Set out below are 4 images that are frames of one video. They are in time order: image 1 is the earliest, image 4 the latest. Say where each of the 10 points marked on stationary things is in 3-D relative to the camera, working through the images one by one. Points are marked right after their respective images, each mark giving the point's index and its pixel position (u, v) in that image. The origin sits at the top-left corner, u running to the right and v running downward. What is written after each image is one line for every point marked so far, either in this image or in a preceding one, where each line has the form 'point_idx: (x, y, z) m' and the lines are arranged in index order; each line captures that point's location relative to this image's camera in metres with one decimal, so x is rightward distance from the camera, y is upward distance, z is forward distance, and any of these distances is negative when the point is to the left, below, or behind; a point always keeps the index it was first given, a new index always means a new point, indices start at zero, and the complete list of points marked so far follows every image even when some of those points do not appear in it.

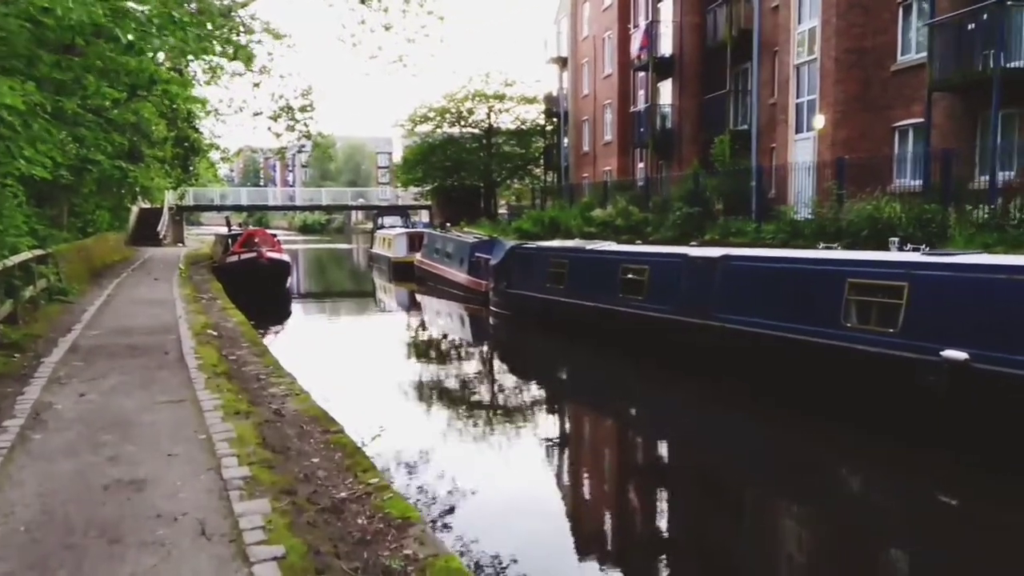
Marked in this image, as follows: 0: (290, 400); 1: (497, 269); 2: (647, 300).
0: (-1.7, -0.8, +6.3) m
1: (-0.3, +0.4, +16.6) m
2: (+1.9, -0.2, +11.5) m
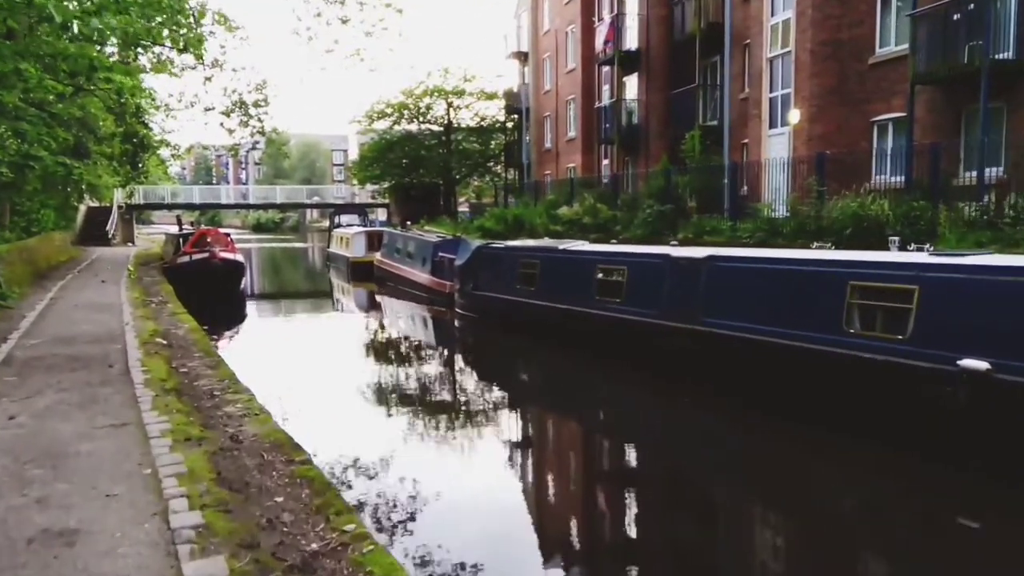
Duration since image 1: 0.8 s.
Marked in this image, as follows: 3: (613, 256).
0: (-1.7, -0.9, +5.6) m
1: (-0.9, +0.3, +15.9) m
2: (+1.5, -0.2, +11.0) m
3: (+1.4, +0.4, +11.4) m
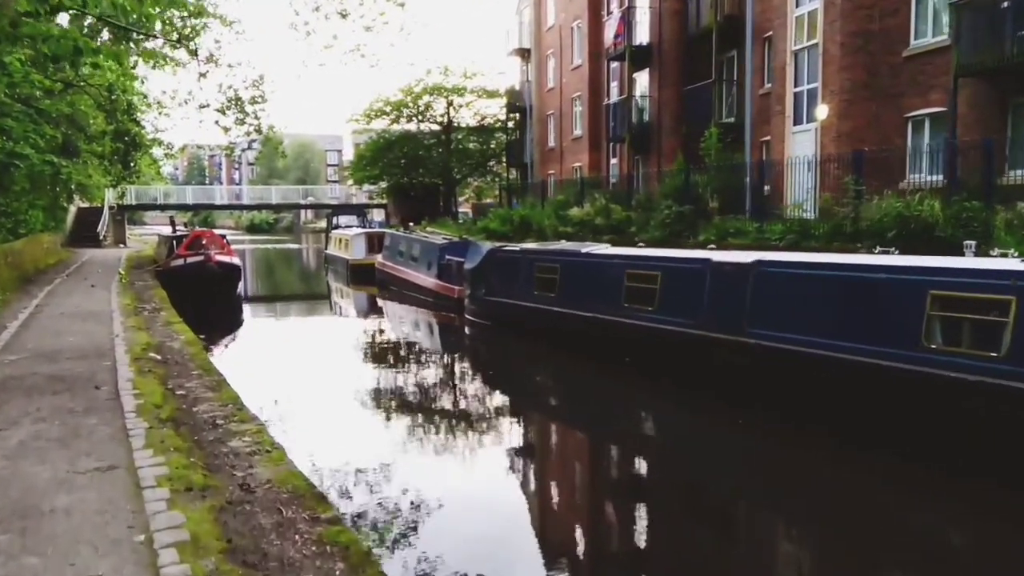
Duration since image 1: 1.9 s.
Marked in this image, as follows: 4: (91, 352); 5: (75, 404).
0: (-1.4, -1.0, +4.7) m
1: (-0.7, +0.2, +15.1) m
2: (+1.8, -0.3, +10.2) m
3: (+1.6, +0.3, +10.6) m
4: (-4.1, -0.6, +8.3) m
5: (-3.1, -0.8, +6.0) m
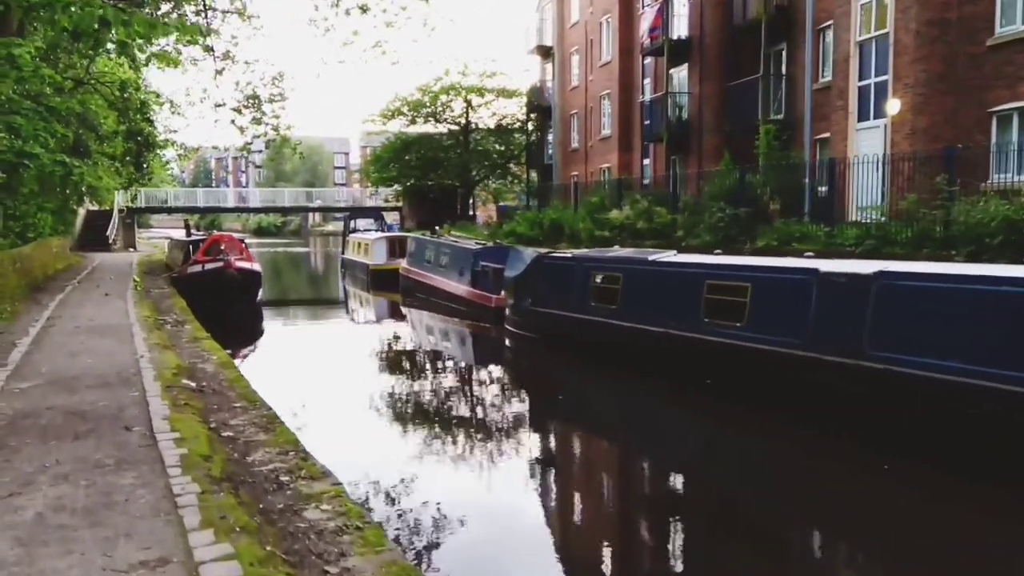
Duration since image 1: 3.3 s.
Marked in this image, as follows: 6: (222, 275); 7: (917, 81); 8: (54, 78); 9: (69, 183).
0: (-0.7, -1.1, +3.6) m
1: (+0.1, +0.1, +14.0) m
2: (+2.5, -0.4, +9.0) m
3: (+2.4, +0.2, +9.4) m
4: (-3.4, -0.8, +7.2) m
5: (-2.4, -1.0, +4.9) m
6: (-6.5, +0.3, +19.0) m
7: (+6.5, +3.3, +13.5) m
8: (-8.5, +3.9, +15.7) m
9: (-10.2, +2.4, +19.5) m
